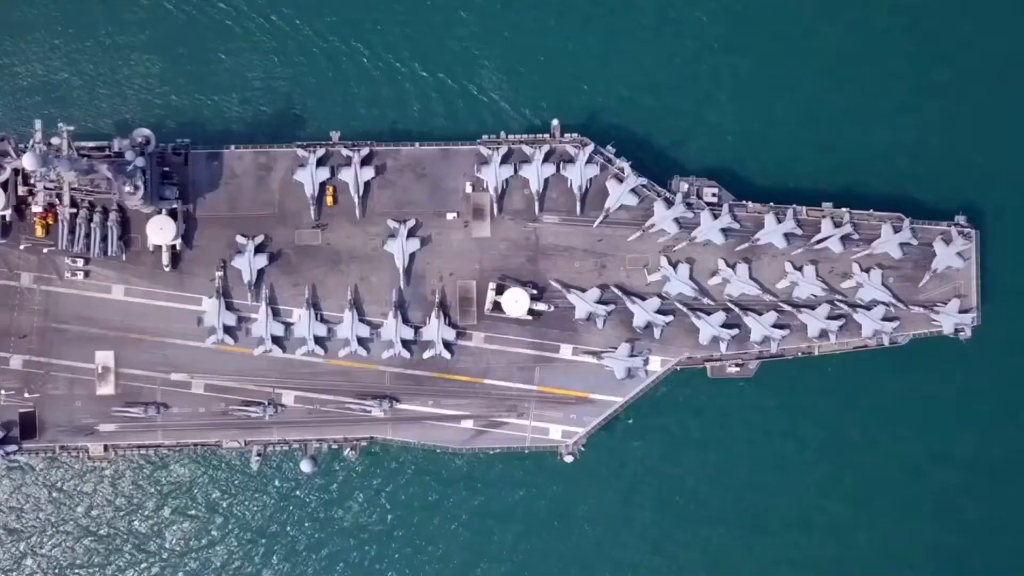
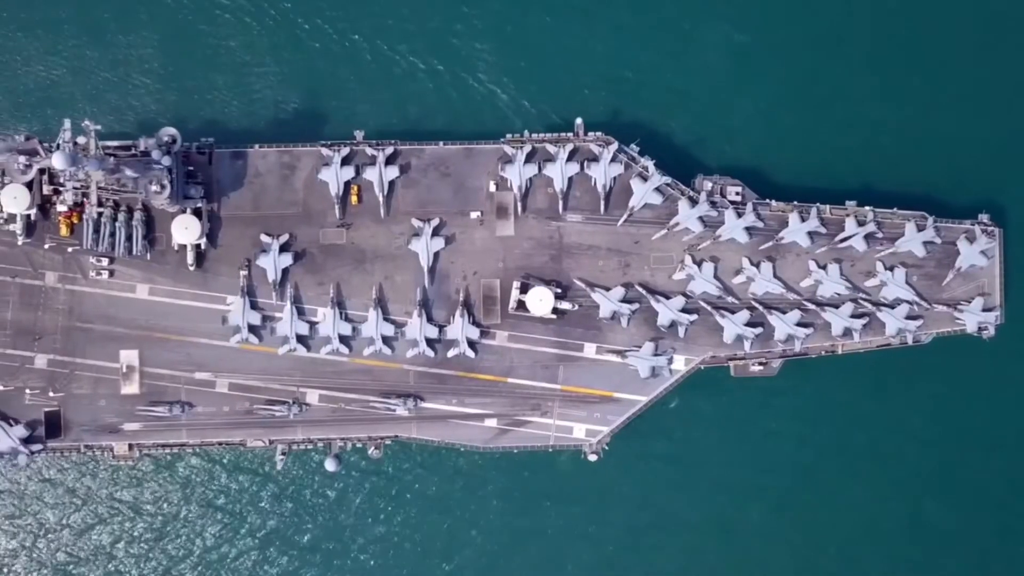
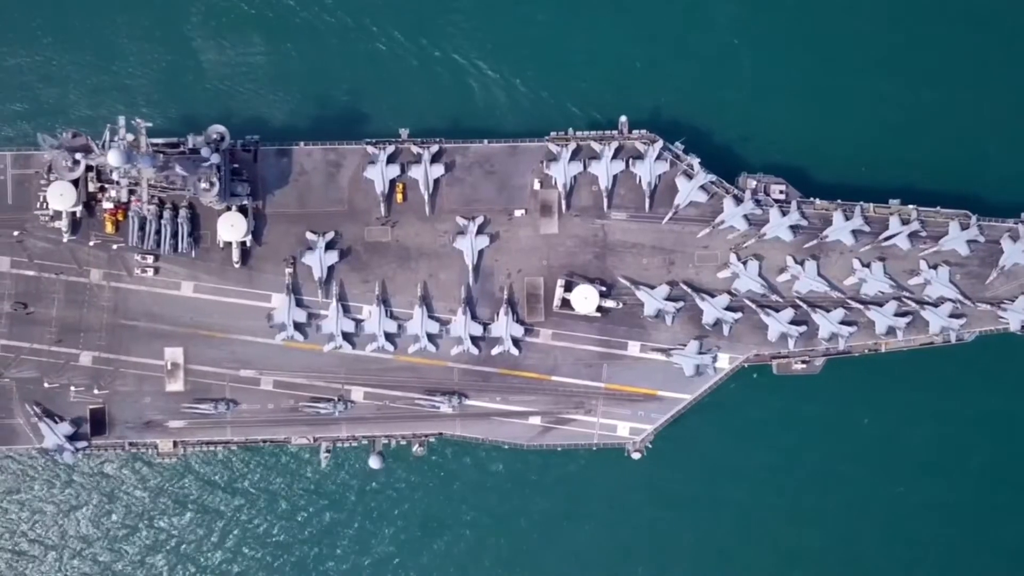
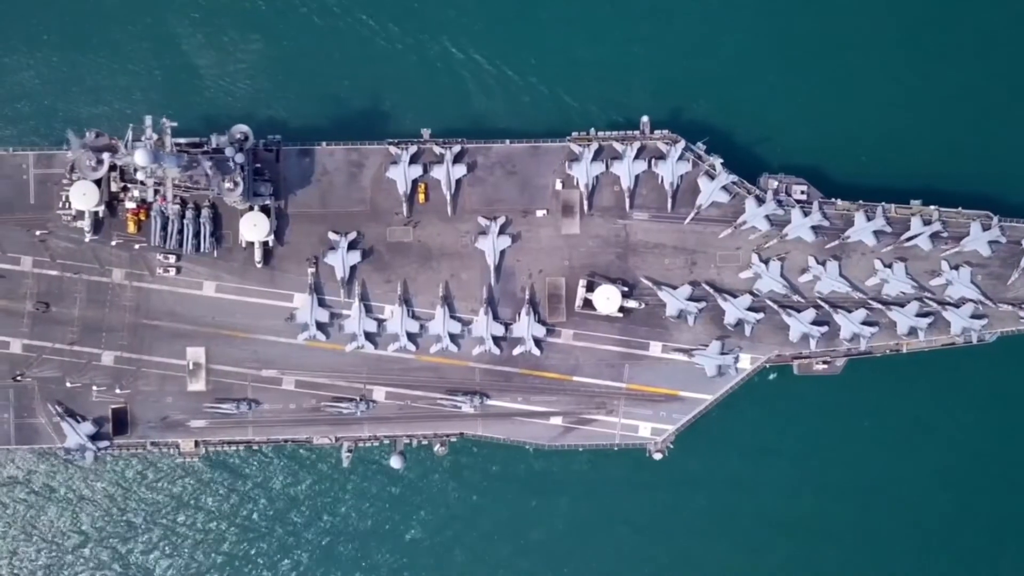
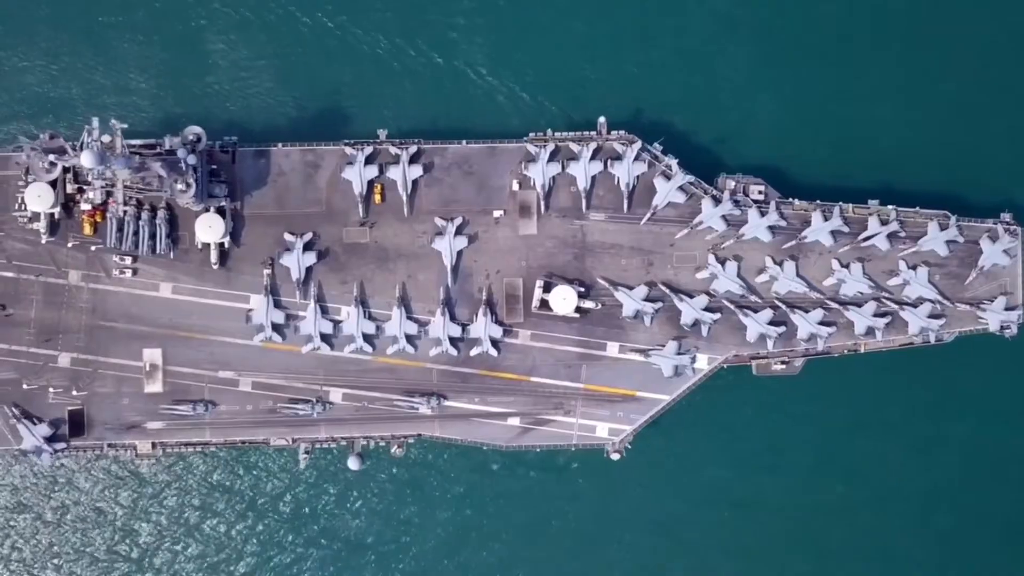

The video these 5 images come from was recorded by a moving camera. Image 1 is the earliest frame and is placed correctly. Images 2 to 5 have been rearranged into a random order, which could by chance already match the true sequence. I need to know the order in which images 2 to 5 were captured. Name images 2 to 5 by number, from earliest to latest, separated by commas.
2, 5, 3, 4
